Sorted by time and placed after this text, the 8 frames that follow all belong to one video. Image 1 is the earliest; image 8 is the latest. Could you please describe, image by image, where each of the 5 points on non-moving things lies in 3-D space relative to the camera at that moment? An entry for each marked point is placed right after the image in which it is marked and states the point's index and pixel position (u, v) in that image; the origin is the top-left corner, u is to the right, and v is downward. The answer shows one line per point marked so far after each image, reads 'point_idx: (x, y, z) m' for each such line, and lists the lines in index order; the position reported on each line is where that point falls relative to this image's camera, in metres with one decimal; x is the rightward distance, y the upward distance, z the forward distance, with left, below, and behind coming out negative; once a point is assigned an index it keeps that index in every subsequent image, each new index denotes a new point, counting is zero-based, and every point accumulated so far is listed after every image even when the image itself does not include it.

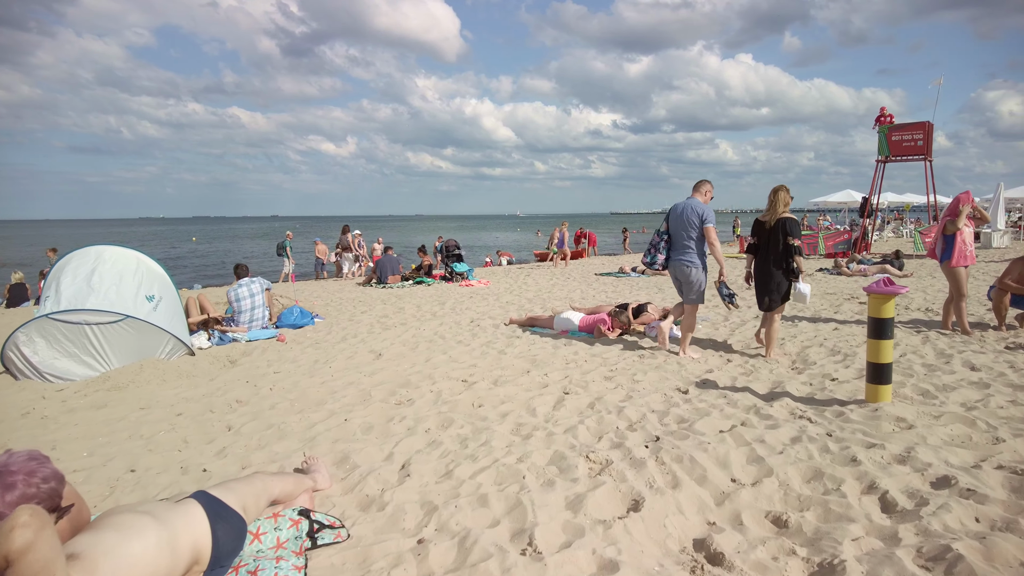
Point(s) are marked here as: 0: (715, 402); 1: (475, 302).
0: (+1.5, -0.8, +4.7) m
1: (-0.6, -0.2, +10.6) m
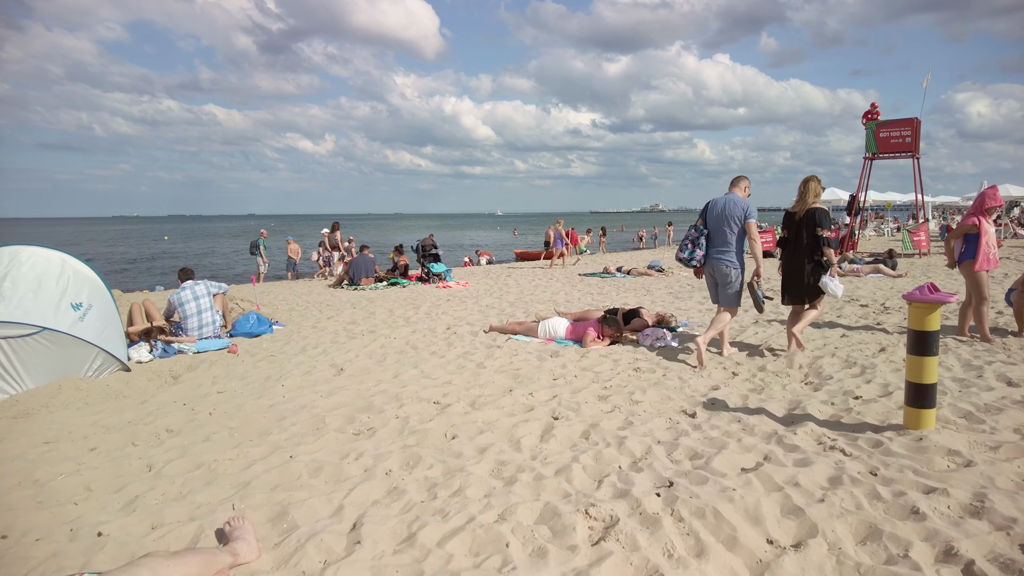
0: (+1.4, -0.9, +4.1) m
1: (-0.9, -0.3, +9.9) m
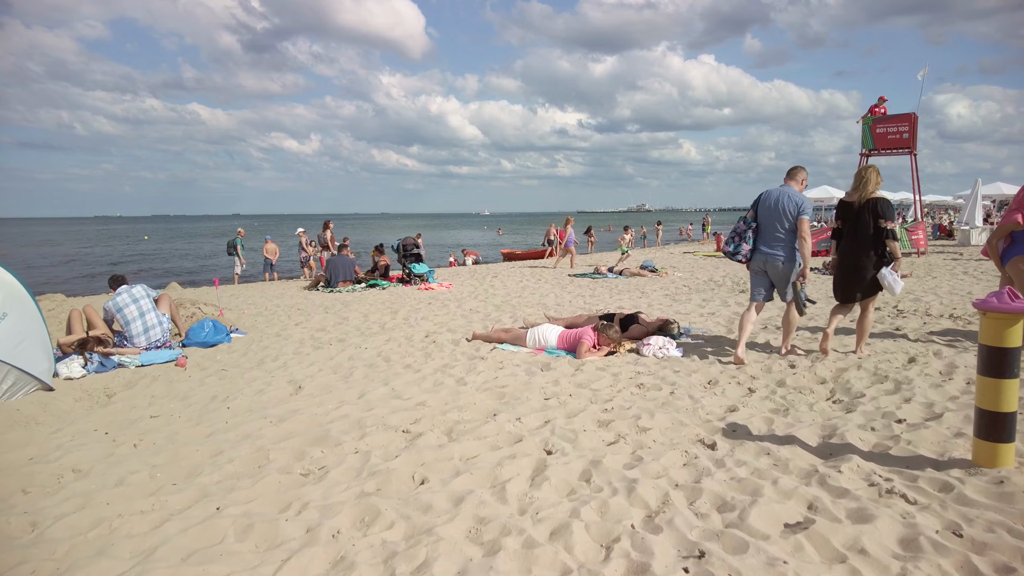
0: (+1.3, -0.9, +3.3) m
1: (-1.1, -0.3, +9.1) m
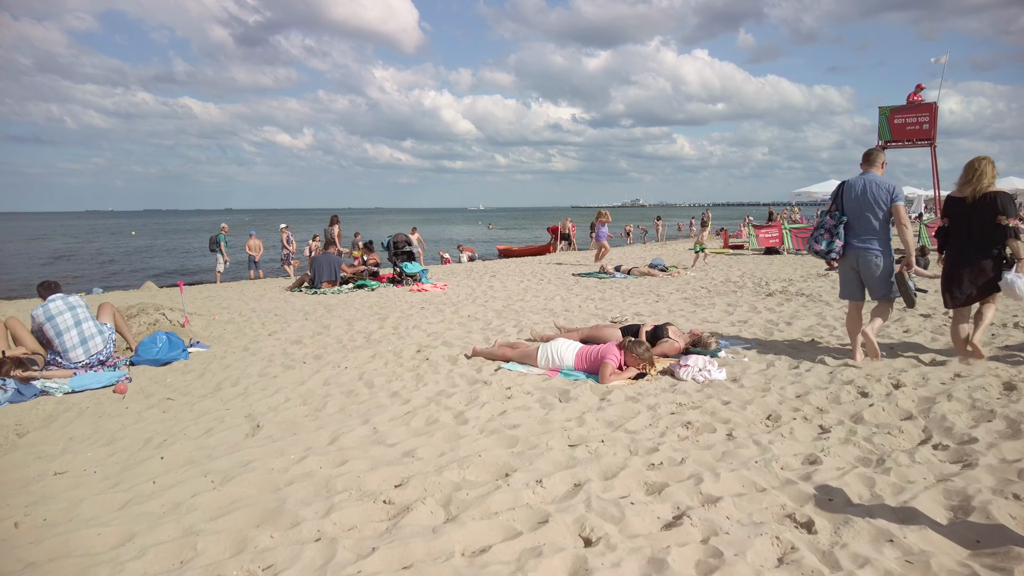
0: (+1.4, -1.0, +2.3) m
1: (-1.1, -0.4, +8.1) m
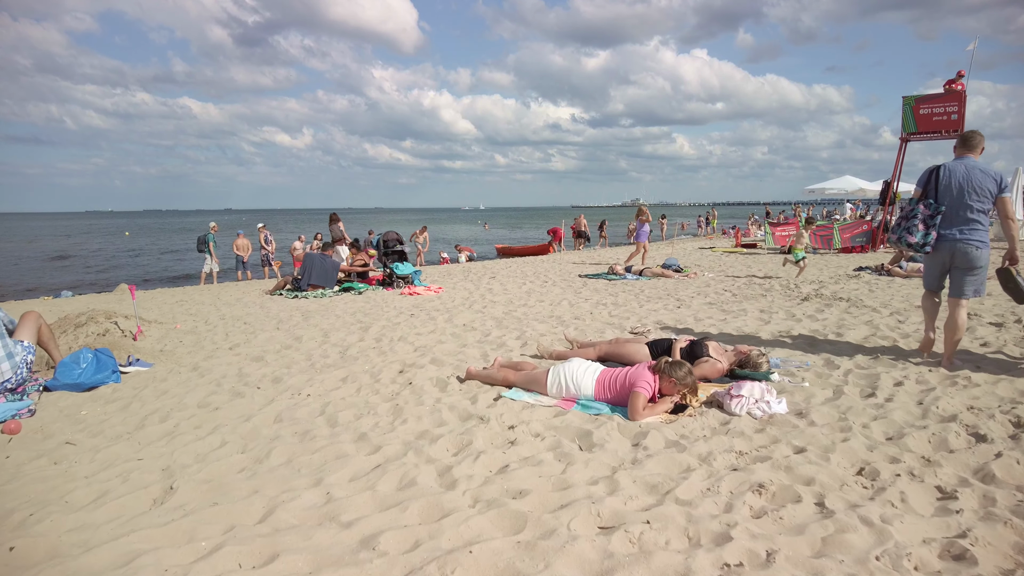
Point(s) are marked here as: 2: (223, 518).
0: (+1.4, -1.1, +1.3) m
1: (-1.0, -0.4, +7.0) m
2: (-1.2, -0.9, +2.7) m
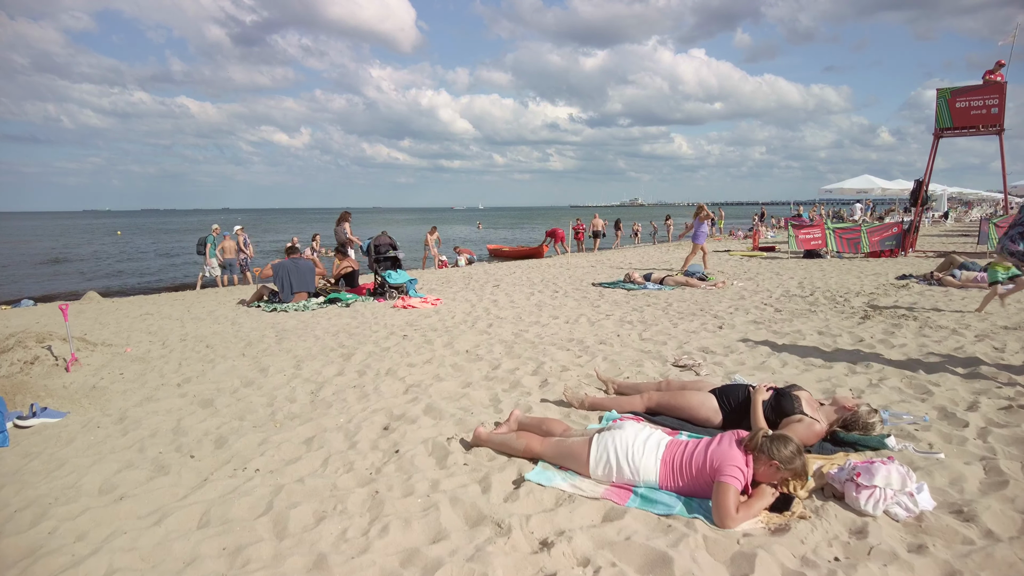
0: (+1.5, -1.2, +0.1) m
1: (-0.9, -0.6, +5.8) m
2: (-1.1, -1.1, +1.5) m
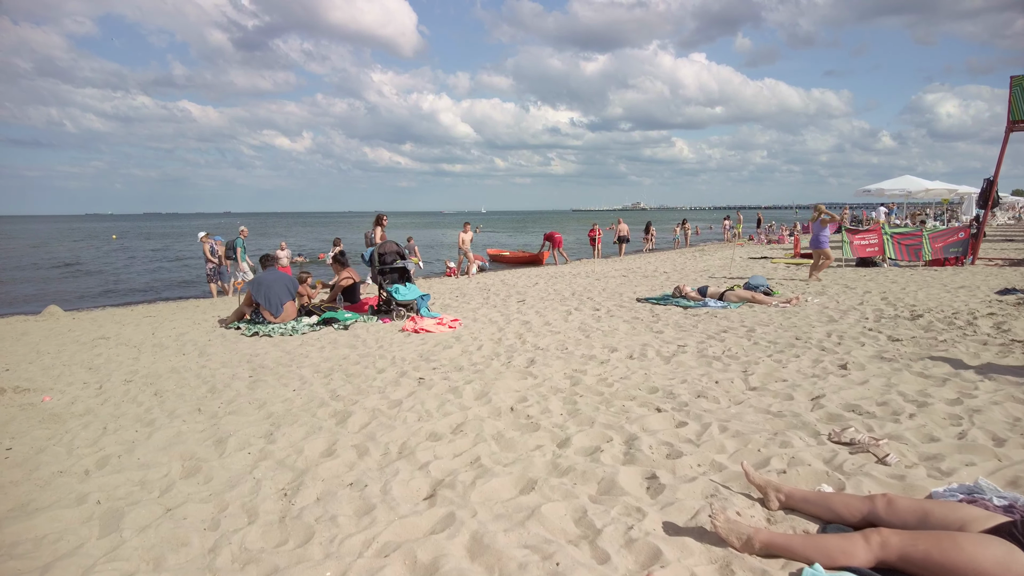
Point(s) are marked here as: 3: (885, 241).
0: (+1.9, -1.4, -1.7) m
1: (-0.5, -0.8, +4.1) m
2: (-0.7, -1.3, -0.3) m
3: (+8.4, +1.1, +14.7) m
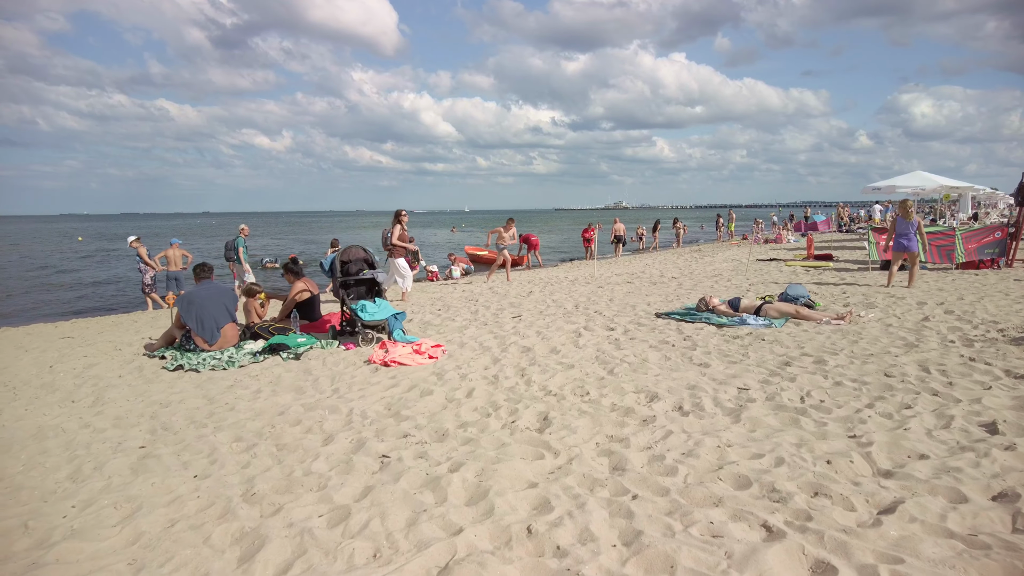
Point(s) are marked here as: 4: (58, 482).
0: (+2.2, -1.6, -3.3) m
1: (-0.4, -1.0, +2.4) m
2: (-0.5, -1.5, -1.9) m
3: (+8.2, +1.0, +13.3) m
4: (-2.3, -1.0, +3.3) m
